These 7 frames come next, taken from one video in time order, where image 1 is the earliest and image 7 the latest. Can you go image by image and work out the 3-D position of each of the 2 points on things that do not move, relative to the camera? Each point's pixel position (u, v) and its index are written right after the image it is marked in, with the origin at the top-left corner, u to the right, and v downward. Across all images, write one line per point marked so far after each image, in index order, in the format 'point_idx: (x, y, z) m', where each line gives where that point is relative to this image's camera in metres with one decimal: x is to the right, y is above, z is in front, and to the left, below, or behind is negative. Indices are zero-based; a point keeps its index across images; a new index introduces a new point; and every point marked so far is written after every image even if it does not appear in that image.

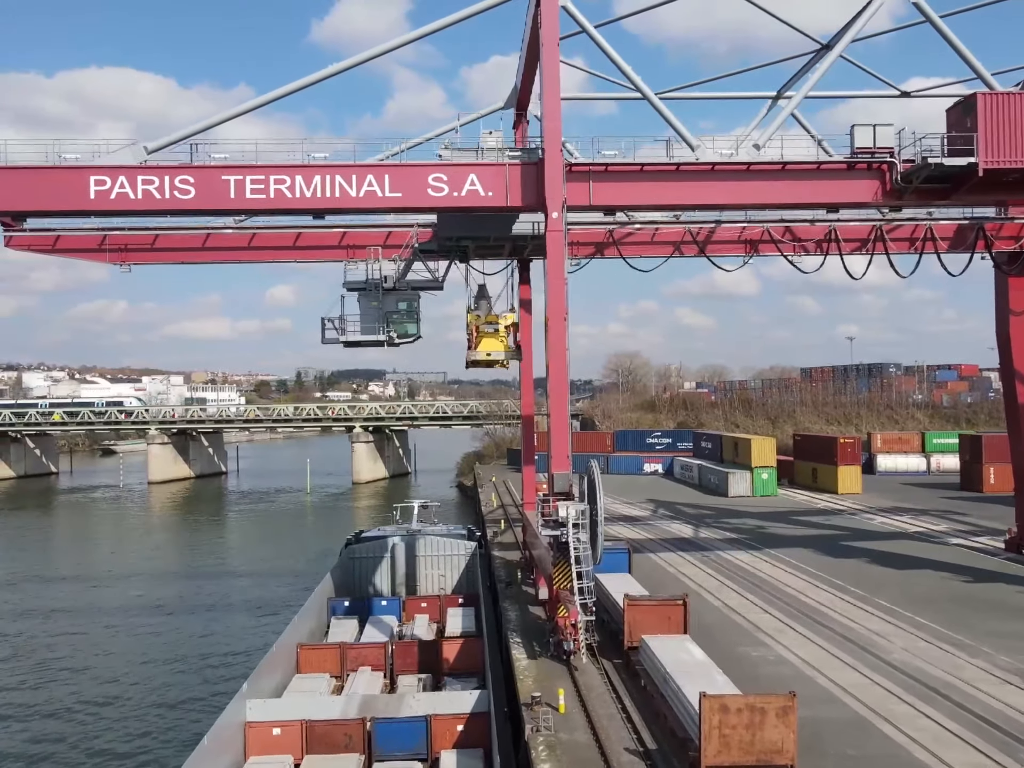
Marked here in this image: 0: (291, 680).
0: (-2.4, -3.2, +10.2) m
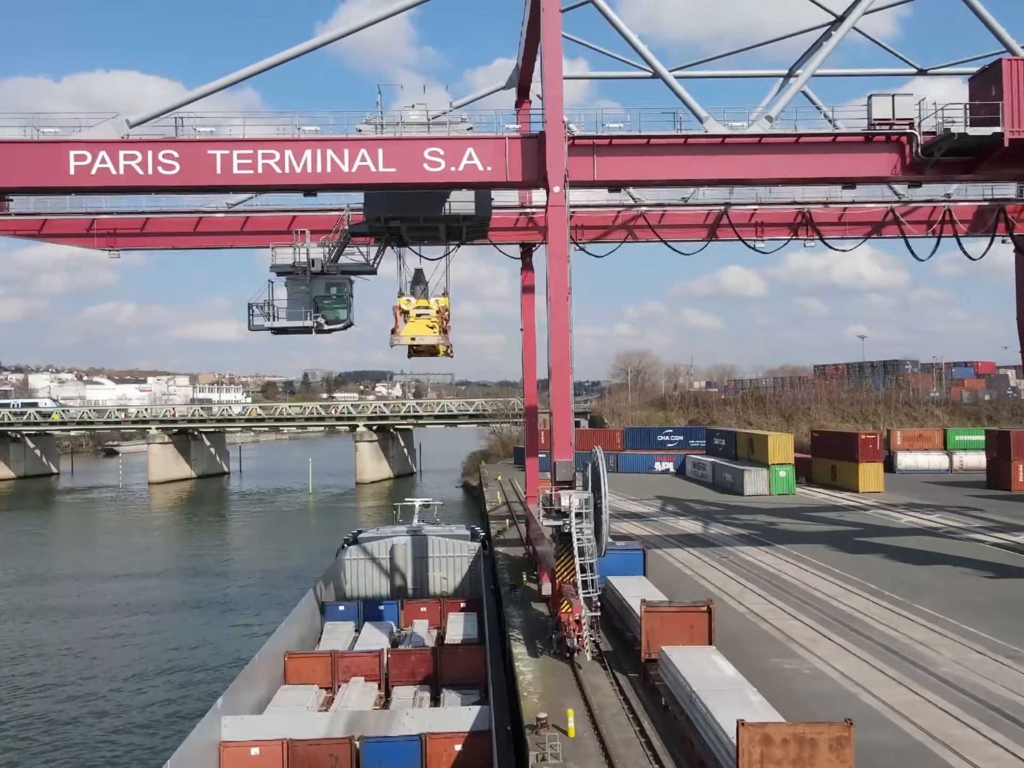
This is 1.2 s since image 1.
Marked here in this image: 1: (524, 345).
0: (-2.3, -3.0, +9.4) m
1: (+0.2, +0.6, +15.3) m
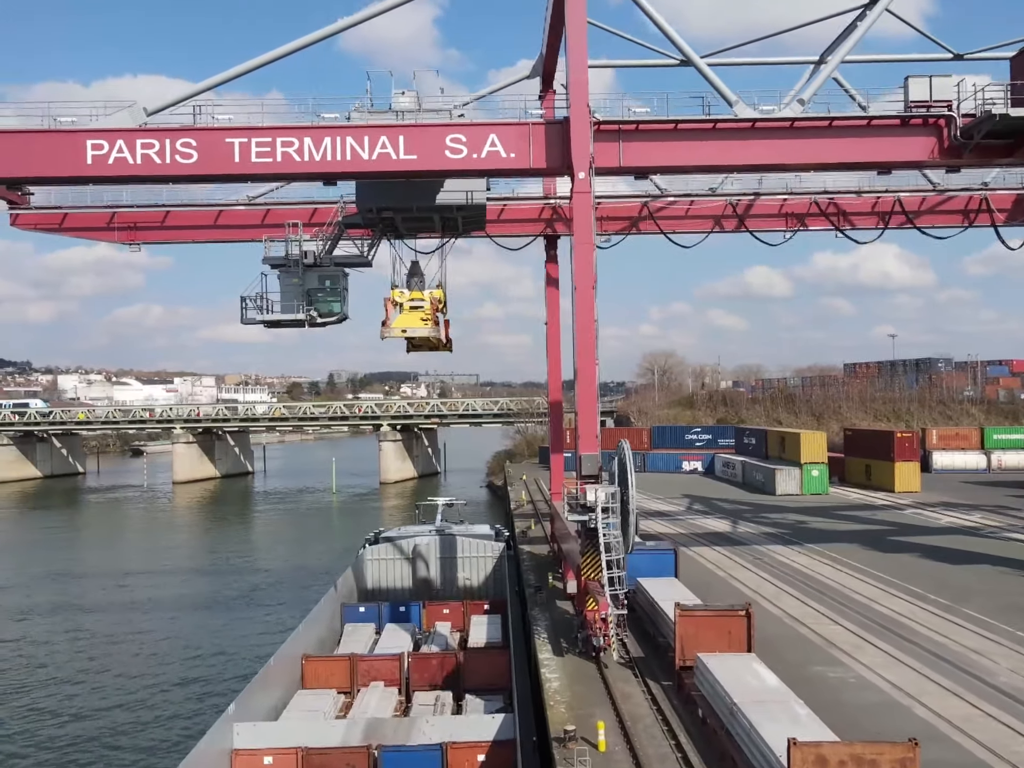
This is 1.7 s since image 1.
0: (-2.1, -3.0, +9.1) m
1: (+0.5, +0.7, +14.9) m
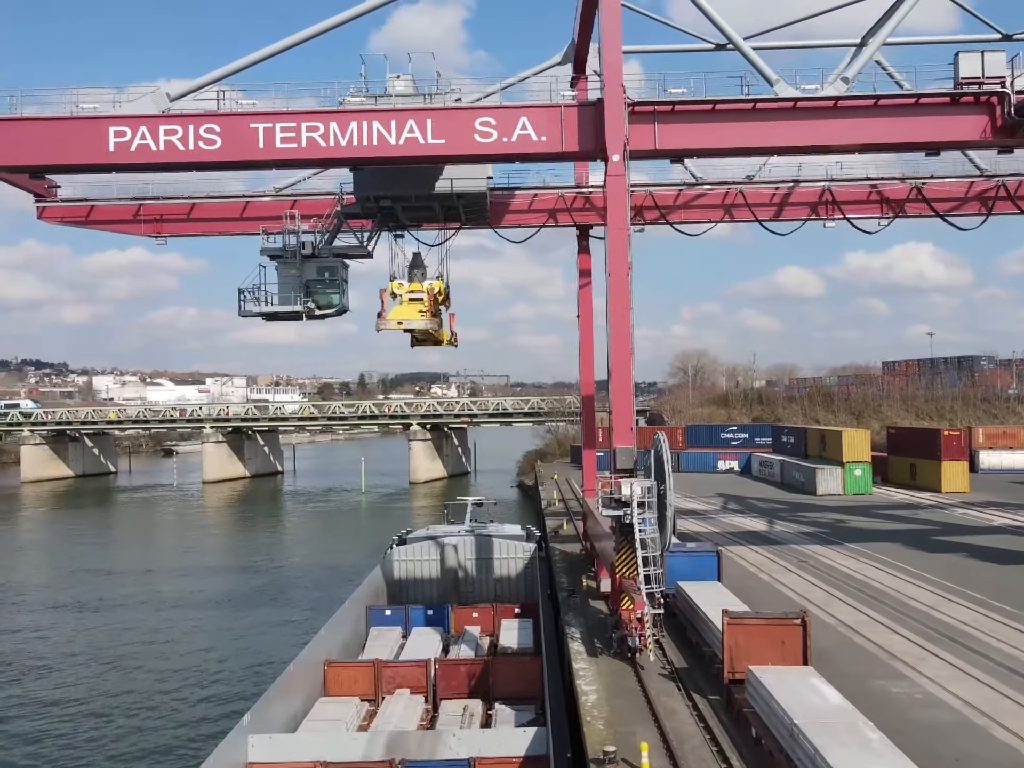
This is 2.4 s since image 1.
0: (-1.8, -2.9, +8.6) m
1: (+1.0, +0.7, +14.4) m
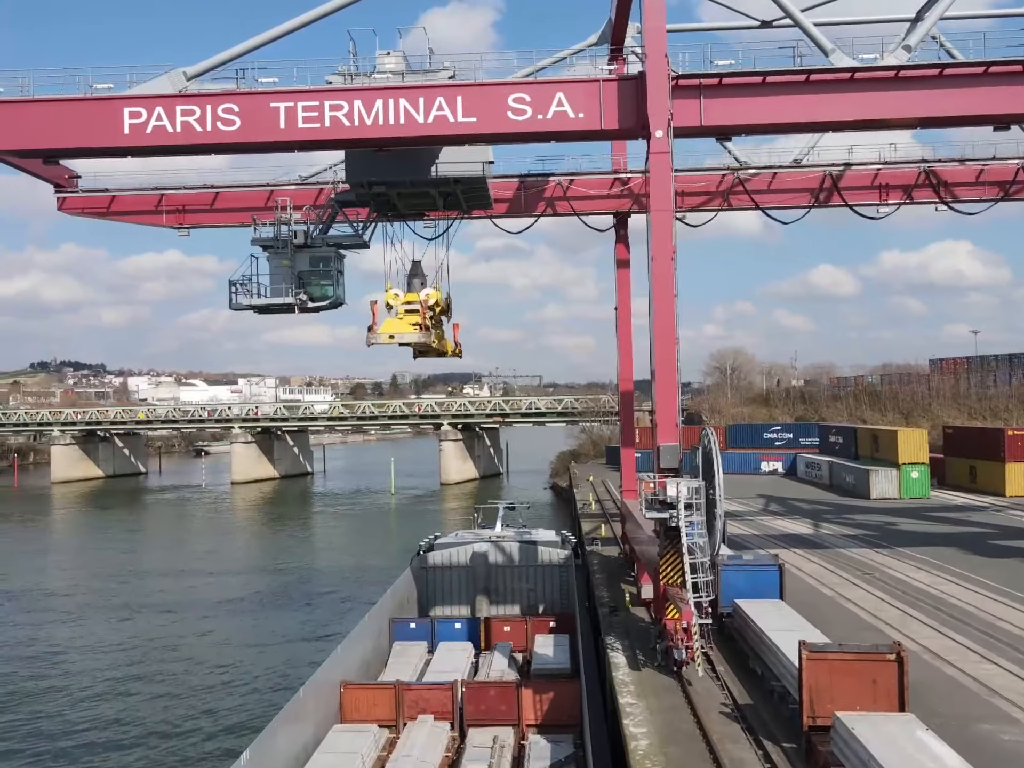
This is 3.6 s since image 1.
0: (-1.5, -2.8, +7.8) m
1: (+1.5, +0.8, +13.4) m
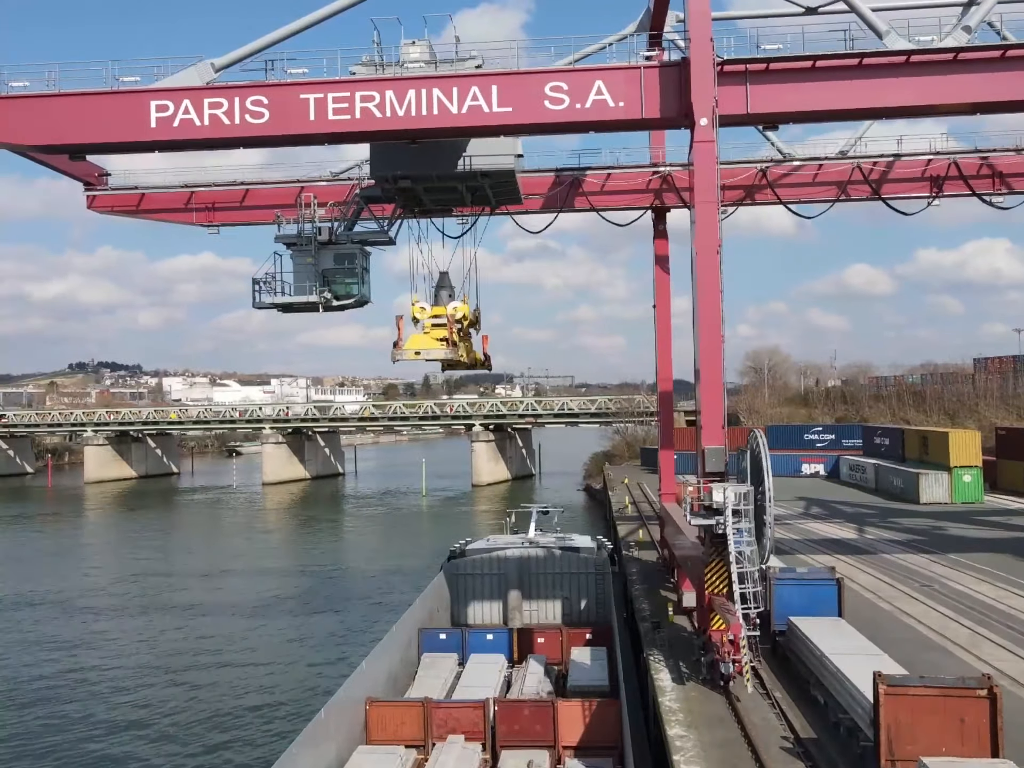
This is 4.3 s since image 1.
0: (-1.2, -2.8, +7.3) m
1: (+1.9, +0.8, +12.9) m
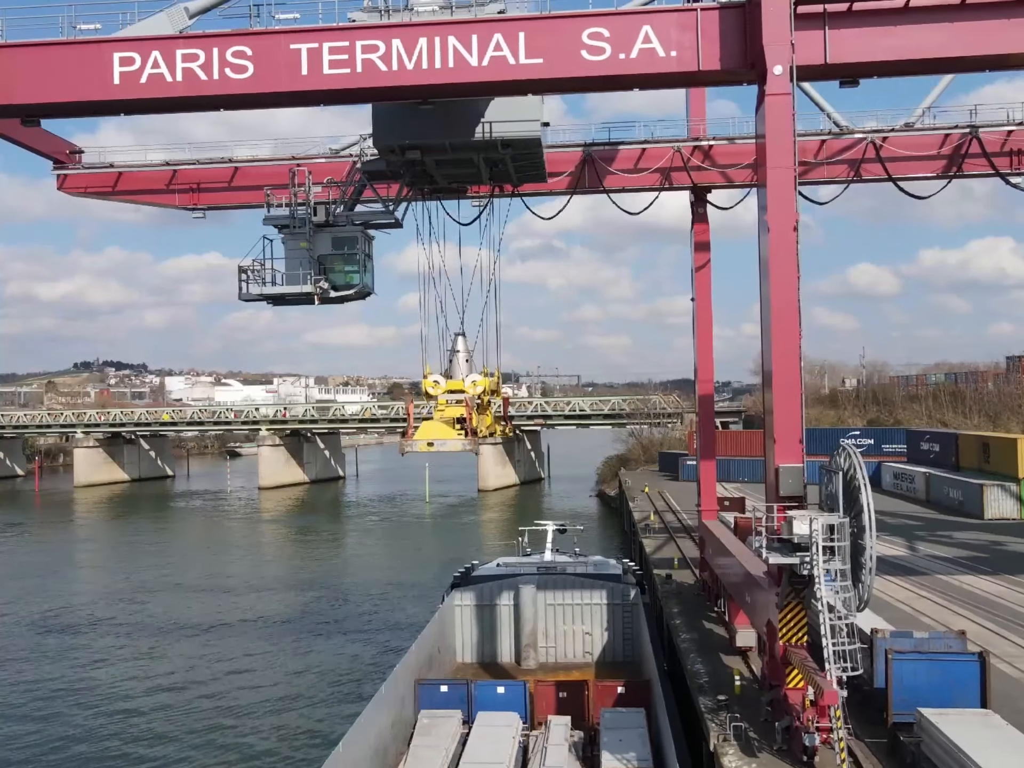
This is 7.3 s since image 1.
0: (-1.1, -2.8, +5.5) m
1: (+2.1, +0.8, +11.1) m
